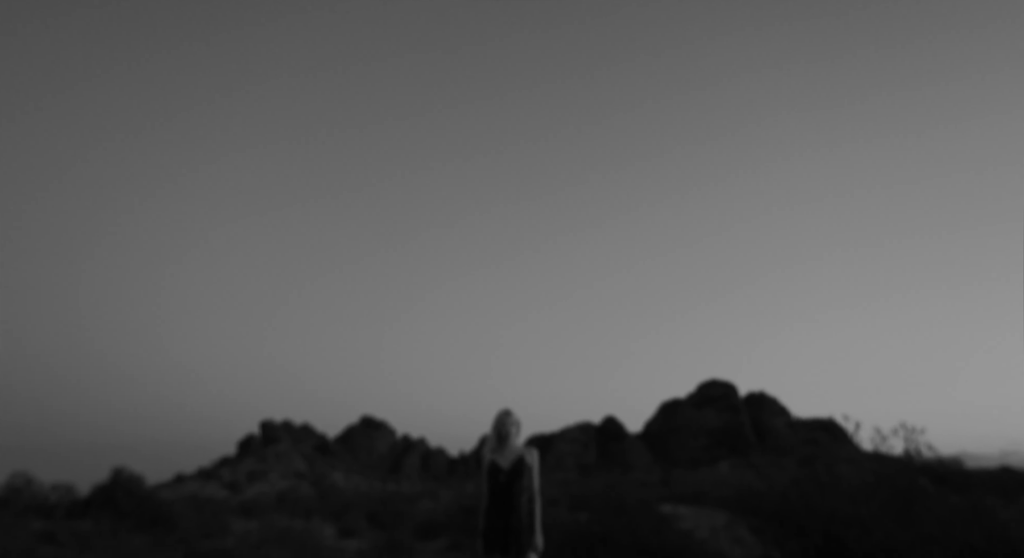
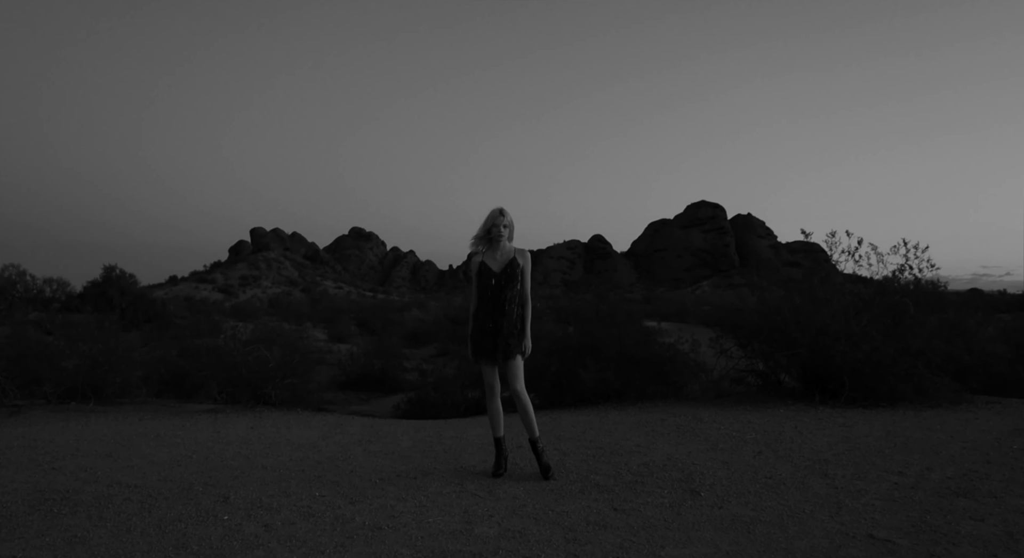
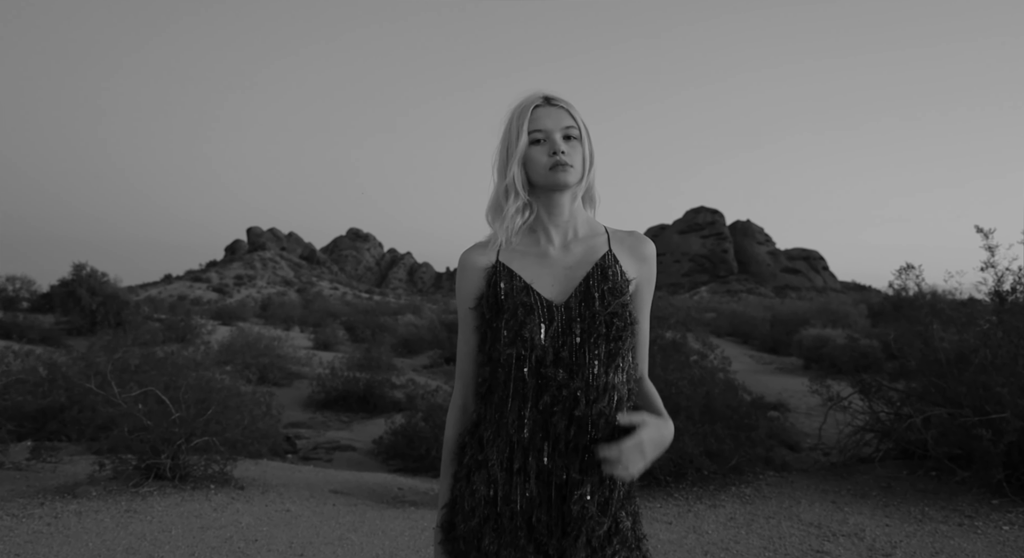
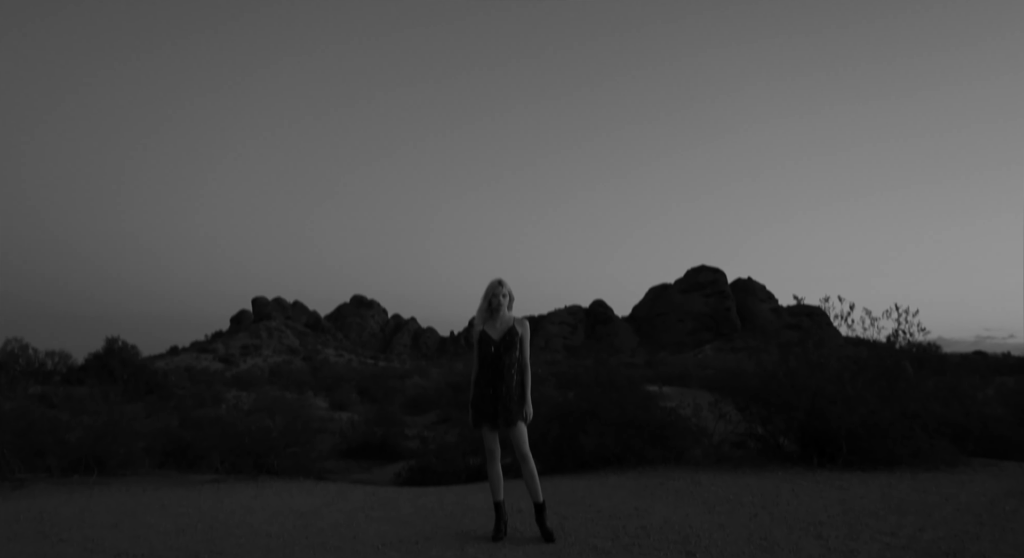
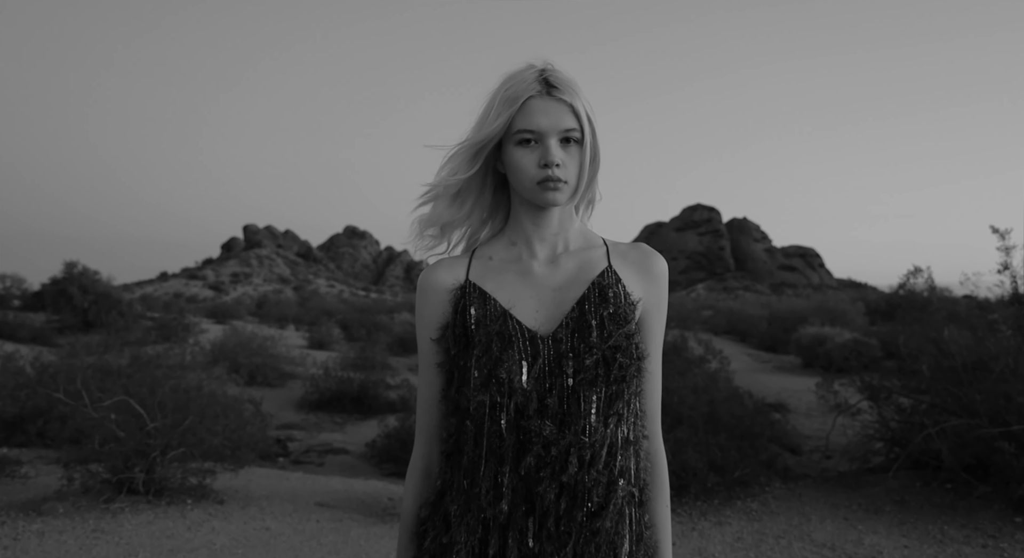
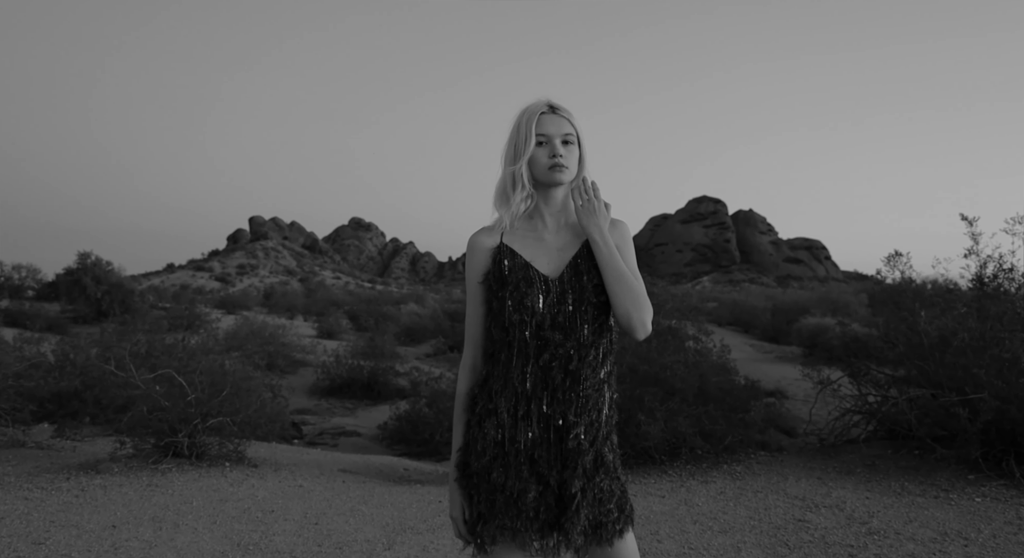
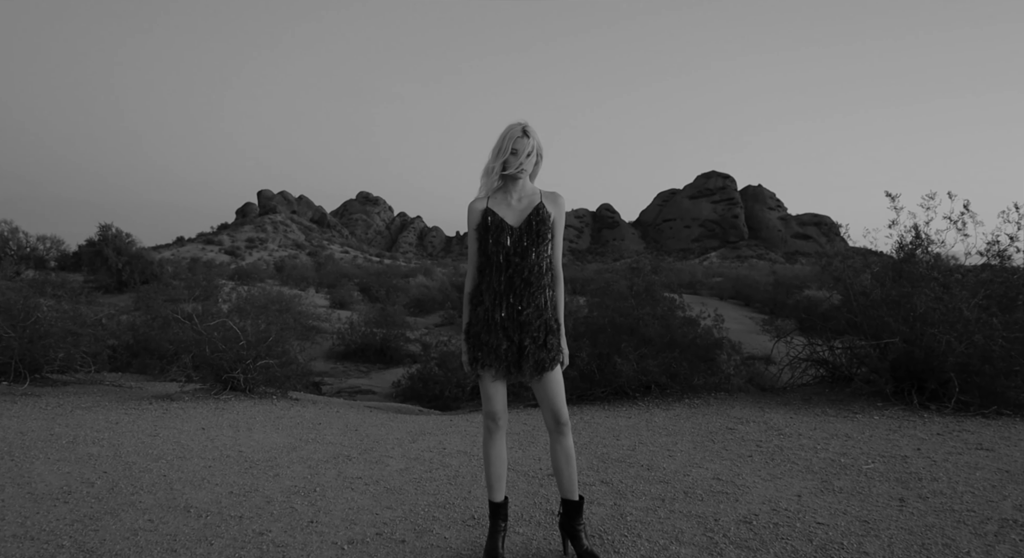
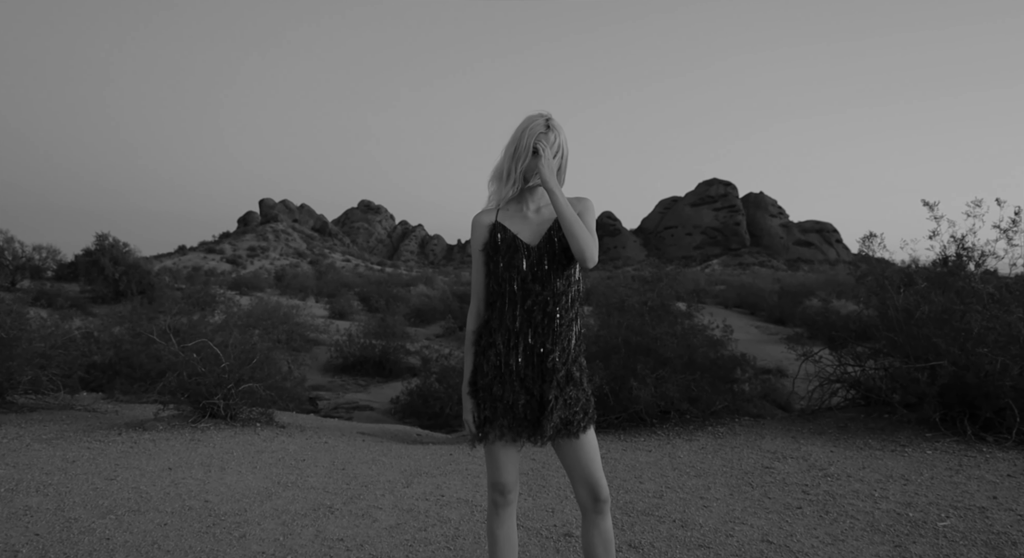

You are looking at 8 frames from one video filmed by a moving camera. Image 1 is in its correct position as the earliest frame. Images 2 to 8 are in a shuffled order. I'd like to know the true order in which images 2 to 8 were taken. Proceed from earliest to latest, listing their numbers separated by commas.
4, 2, 7, 8, 6, 3, 5
